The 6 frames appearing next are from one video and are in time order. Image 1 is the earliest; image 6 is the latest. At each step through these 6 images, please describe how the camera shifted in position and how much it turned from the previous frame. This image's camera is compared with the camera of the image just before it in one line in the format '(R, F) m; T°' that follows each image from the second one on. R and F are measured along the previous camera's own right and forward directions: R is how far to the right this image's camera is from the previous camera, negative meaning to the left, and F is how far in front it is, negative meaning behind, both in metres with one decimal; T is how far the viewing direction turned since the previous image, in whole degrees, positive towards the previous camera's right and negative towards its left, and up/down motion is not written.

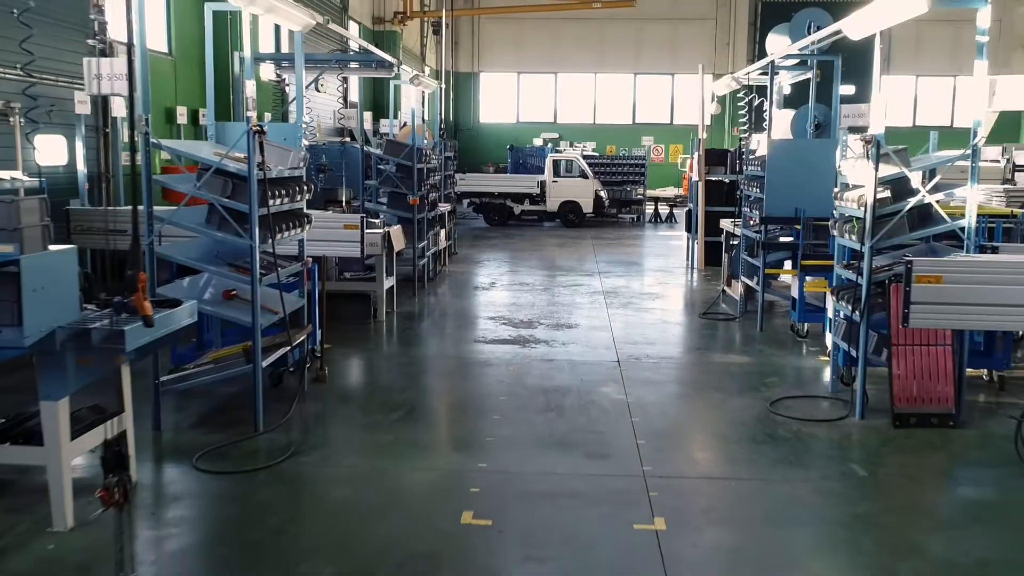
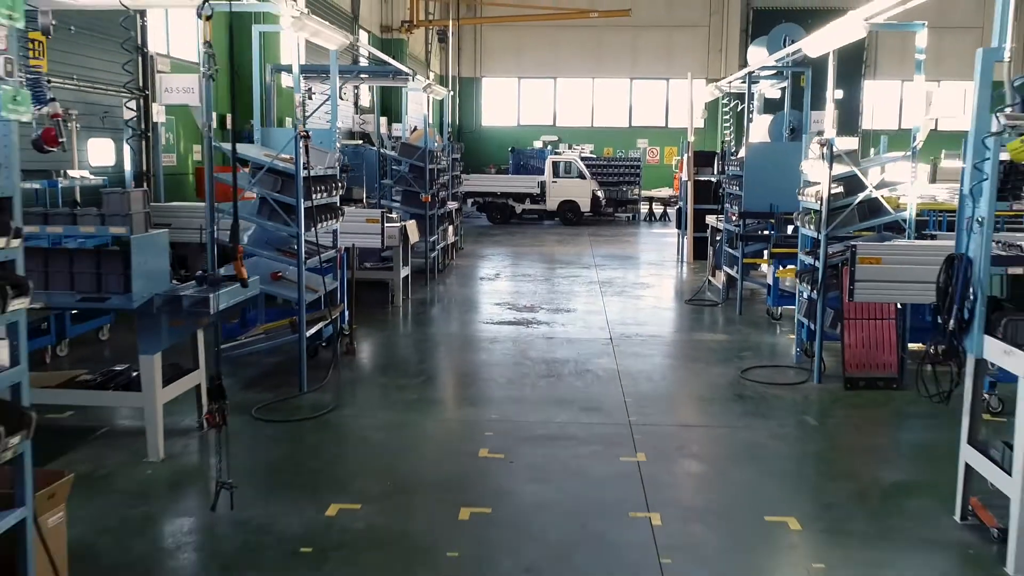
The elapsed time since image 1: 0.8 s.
(0.0, -0.7) m; 0°
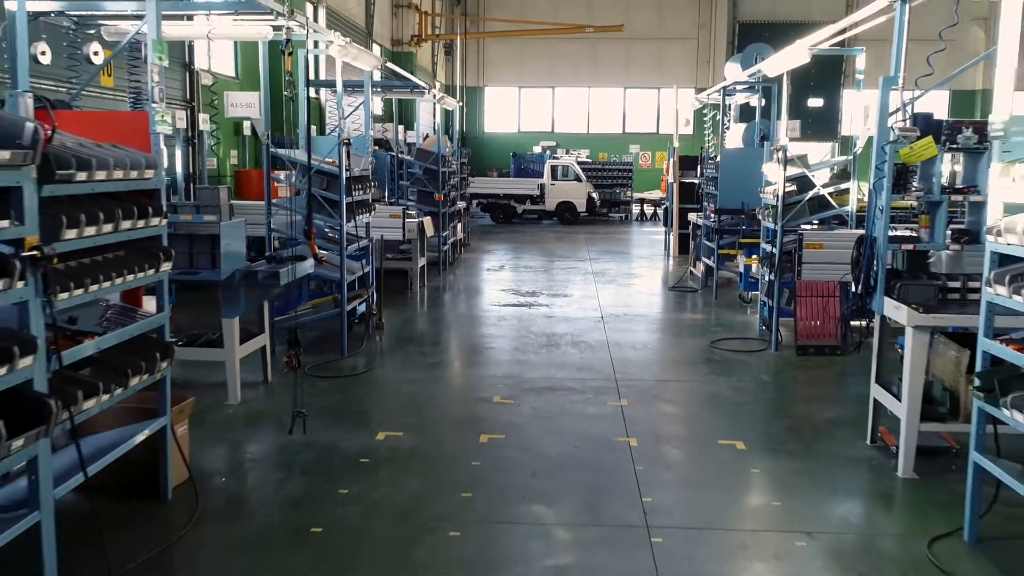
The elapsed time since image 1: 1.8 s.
(-0.1, -0.9) m; 0°
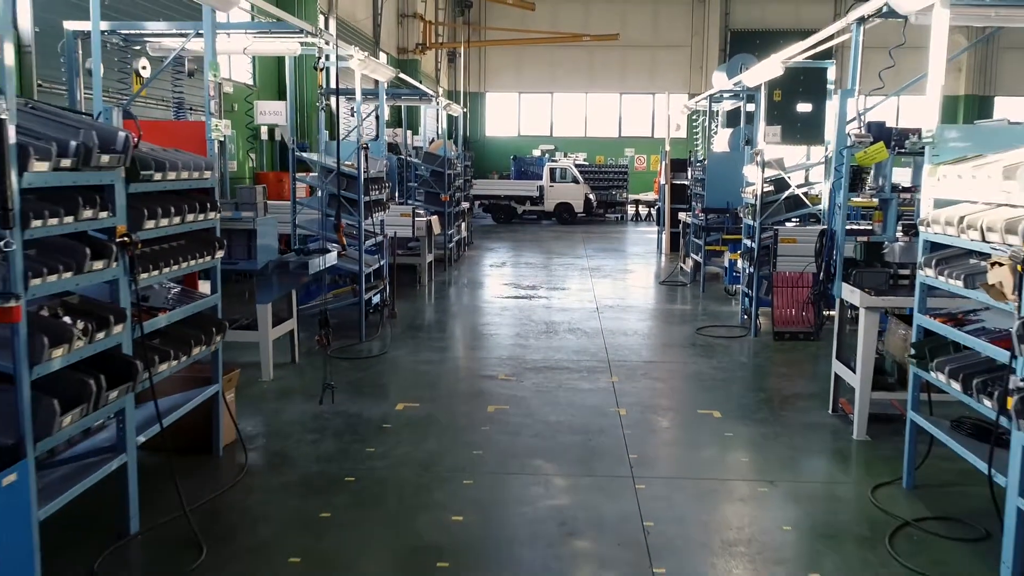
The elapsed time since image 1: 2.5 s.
(0.0, -0.5) m; 0°
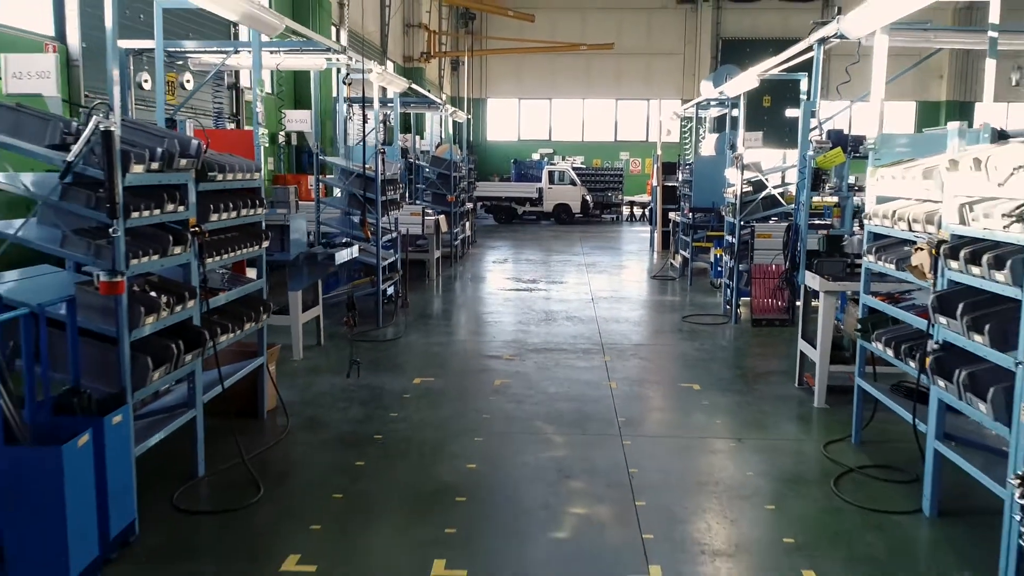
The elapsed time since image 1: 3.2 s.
(0.0, -0.6) m; 0°
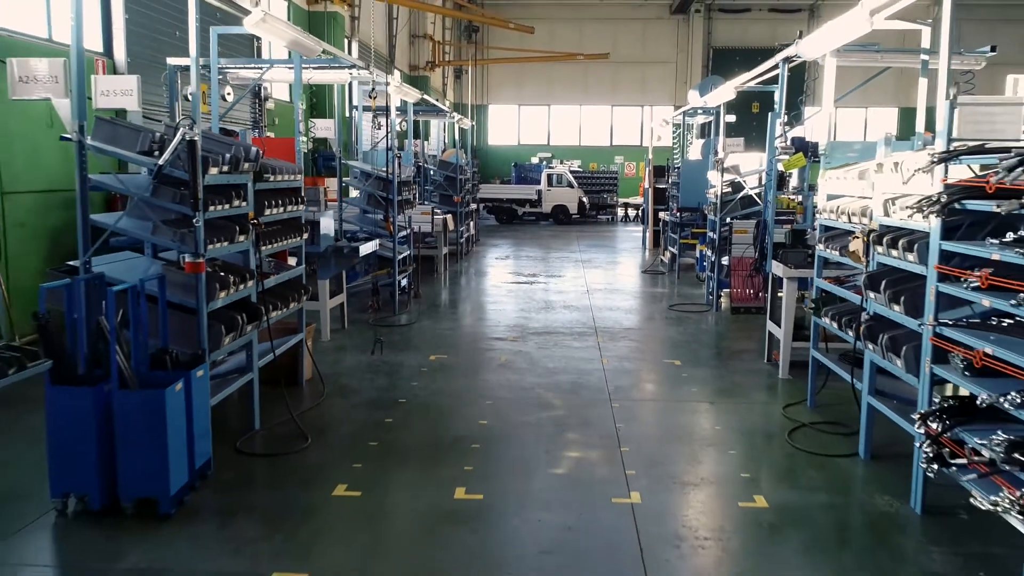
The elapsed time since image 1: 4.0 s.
(-0.1, -0.7) m; 0°
